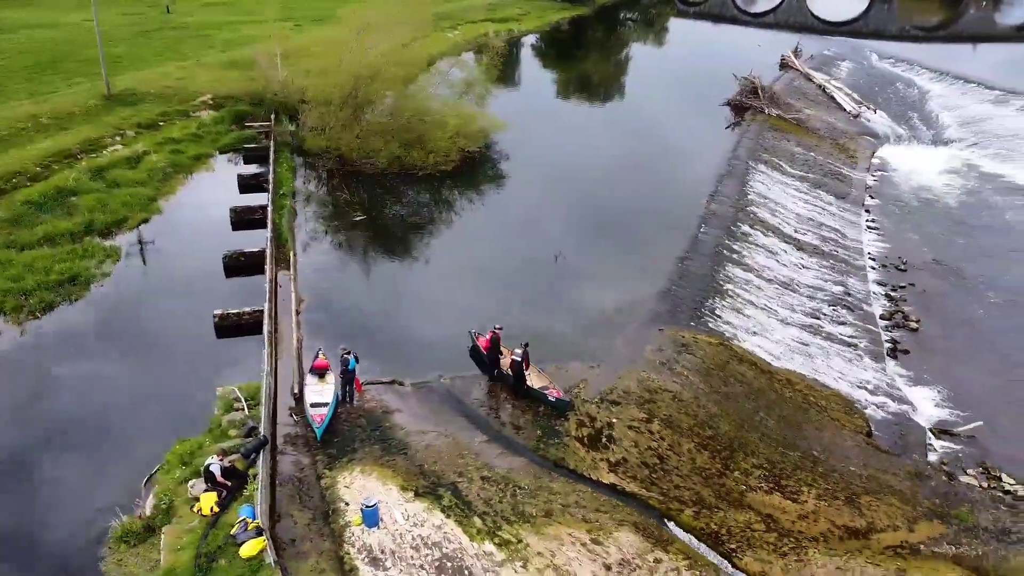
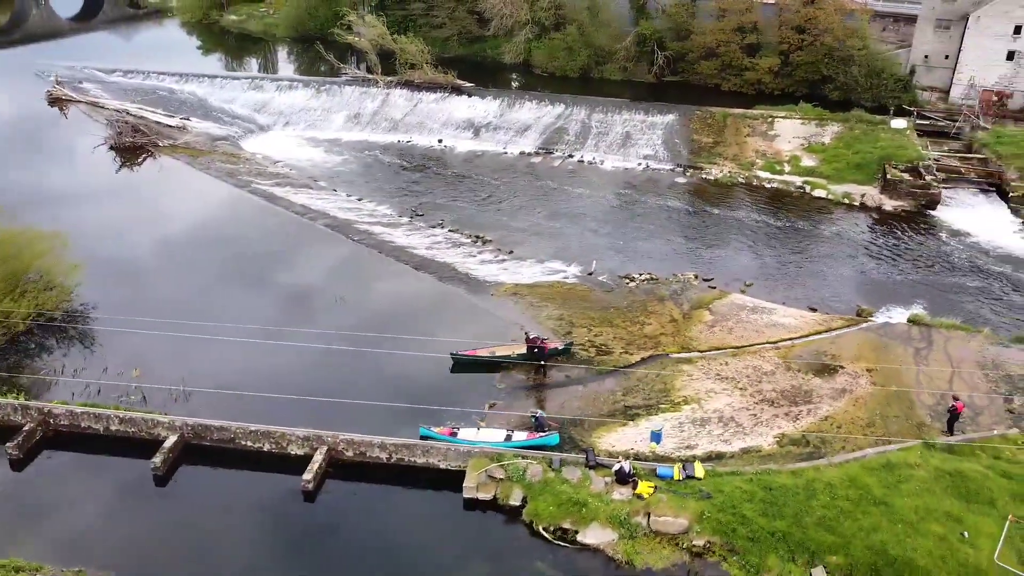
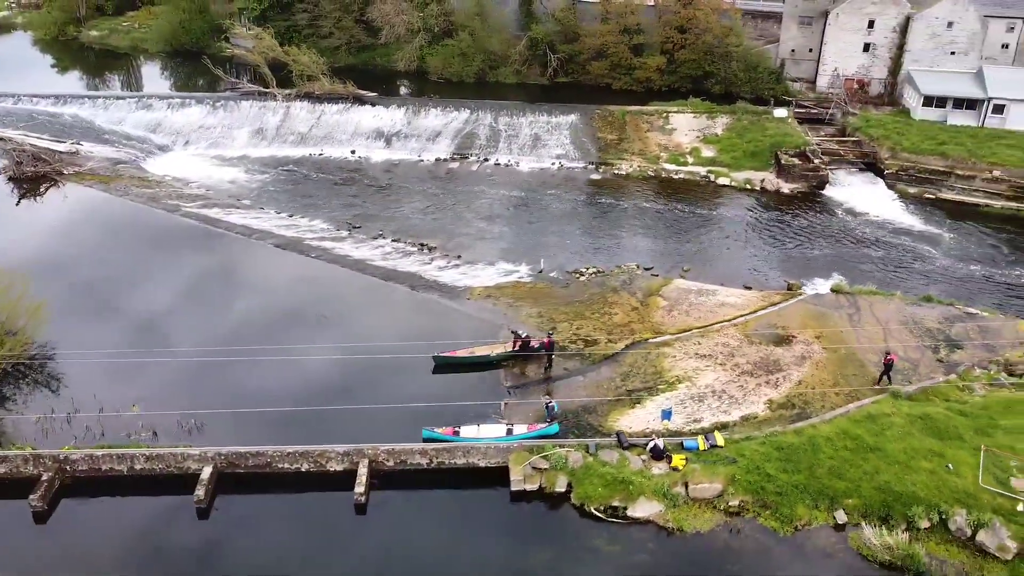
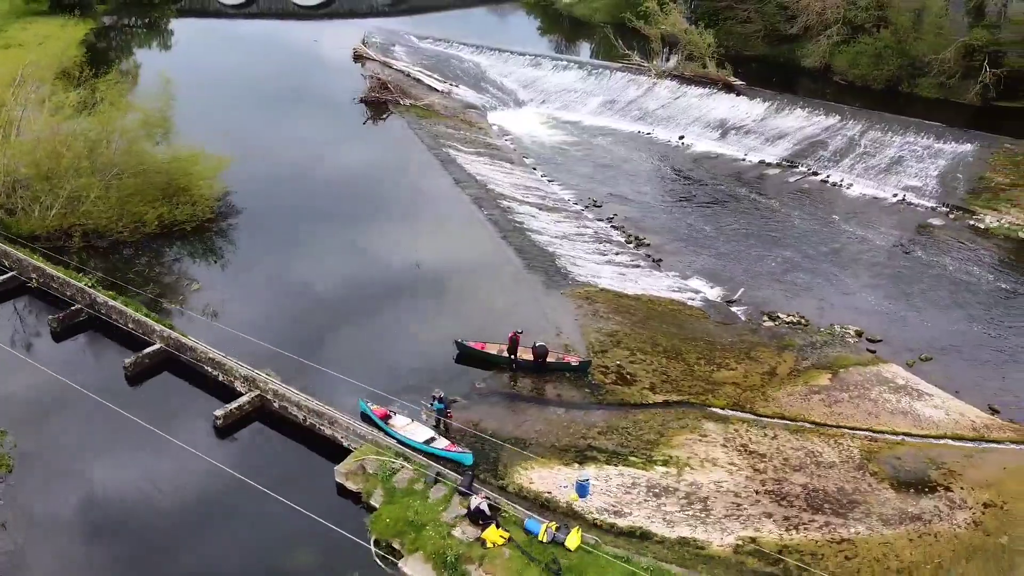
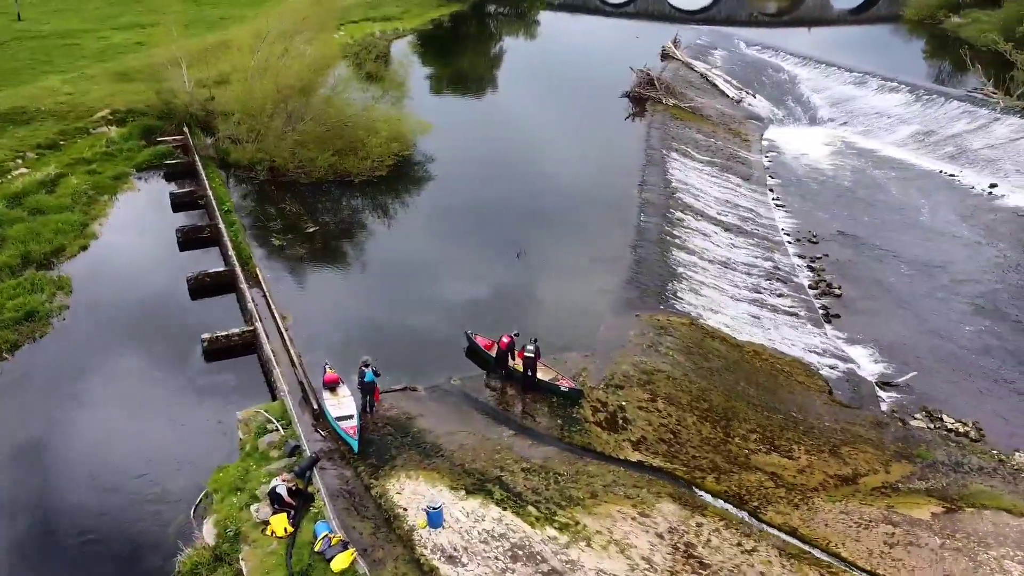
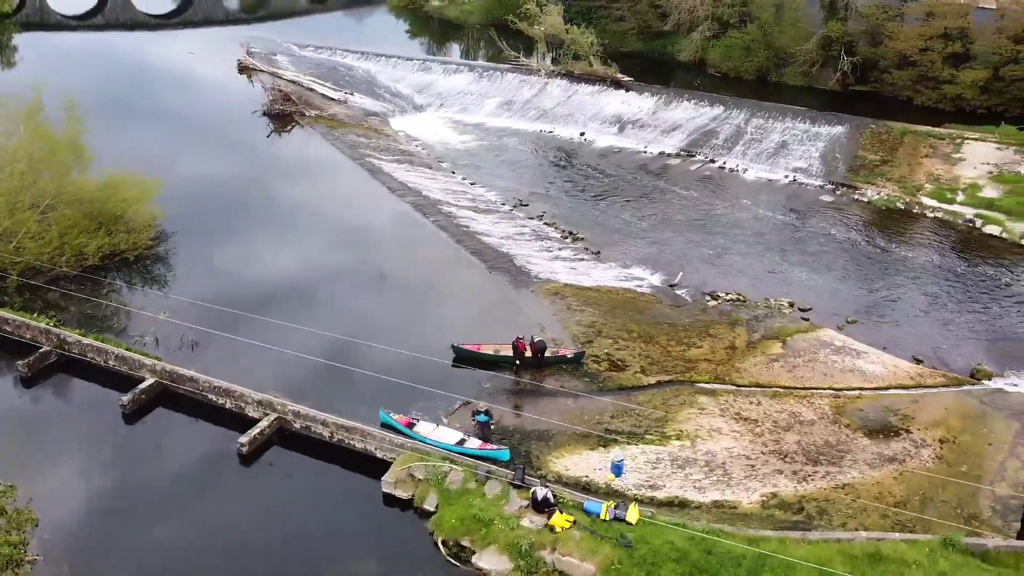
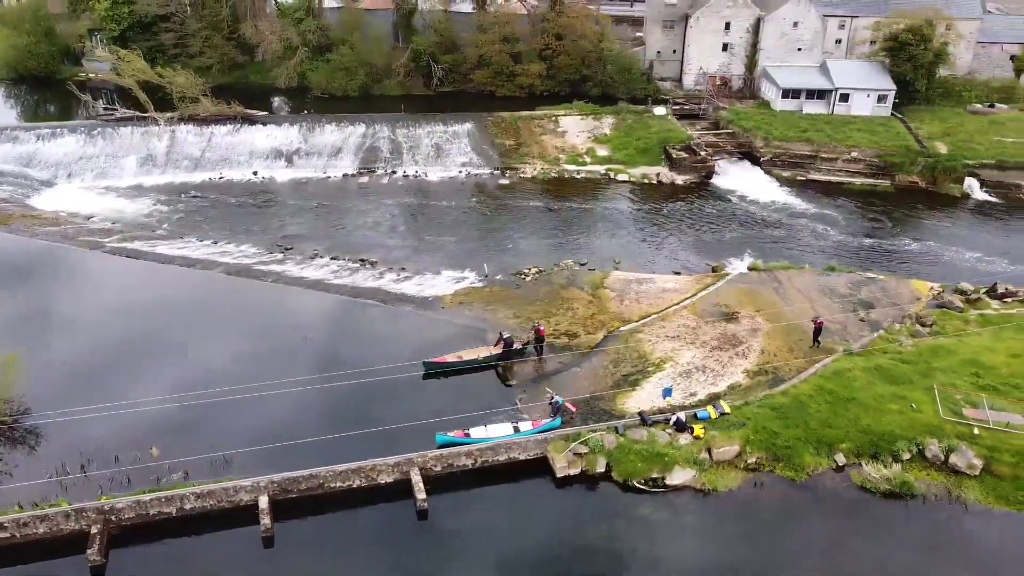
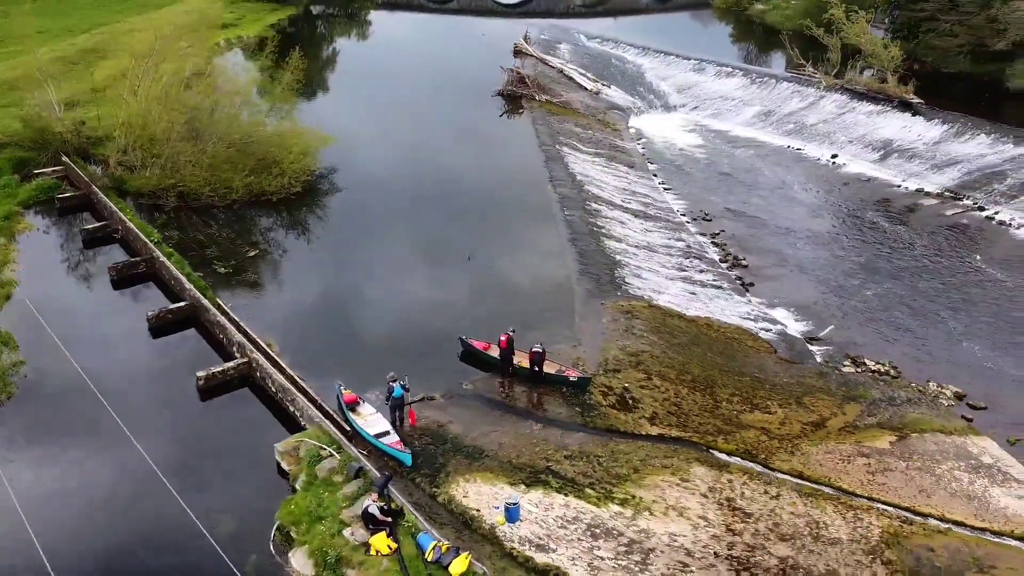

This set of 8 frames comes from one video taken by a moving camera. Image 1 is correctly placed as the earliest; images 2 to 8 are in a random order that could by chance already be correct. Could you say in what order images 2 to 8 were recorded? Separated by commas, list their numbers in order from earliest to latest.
5, 8, 4, 6, 2, 3, 7
